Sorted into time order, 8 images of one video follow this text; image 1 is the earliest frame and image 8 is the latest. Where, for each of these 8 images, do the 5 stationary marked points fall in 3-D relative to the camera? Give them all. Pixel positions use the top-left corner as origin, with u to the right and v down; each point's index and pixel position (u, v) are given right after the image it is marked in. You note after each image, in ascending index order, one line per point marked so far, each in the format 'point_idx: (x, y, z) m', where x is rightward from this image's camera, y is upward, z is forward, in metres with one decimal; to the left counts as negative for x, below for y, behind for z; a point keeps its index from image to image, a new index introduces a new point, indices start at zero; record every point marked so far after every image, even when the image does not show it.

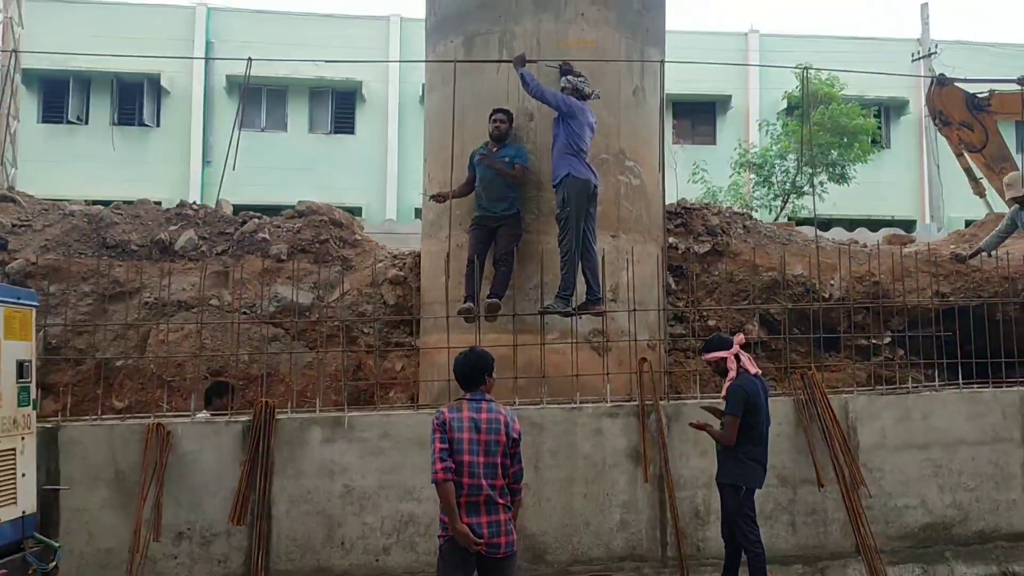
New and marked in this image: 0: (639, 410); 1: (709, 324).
0: (+0.8, -0.8, +5.6) m
1: (+1.5, -0.3, +7.0) m
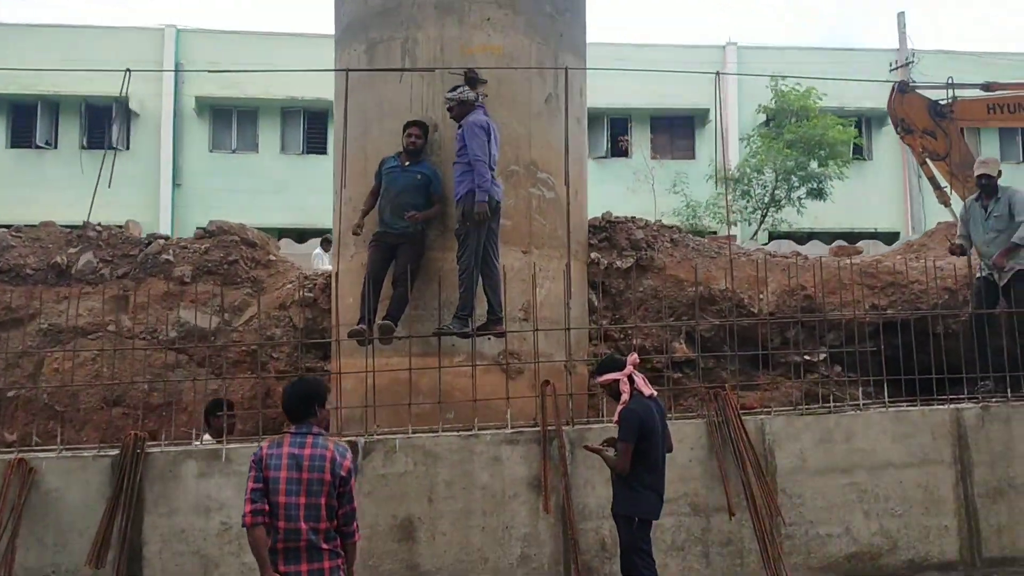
0: (+0.2, -0.9, +5.2) m
1: (+0.9, -0.4, +6.6) m
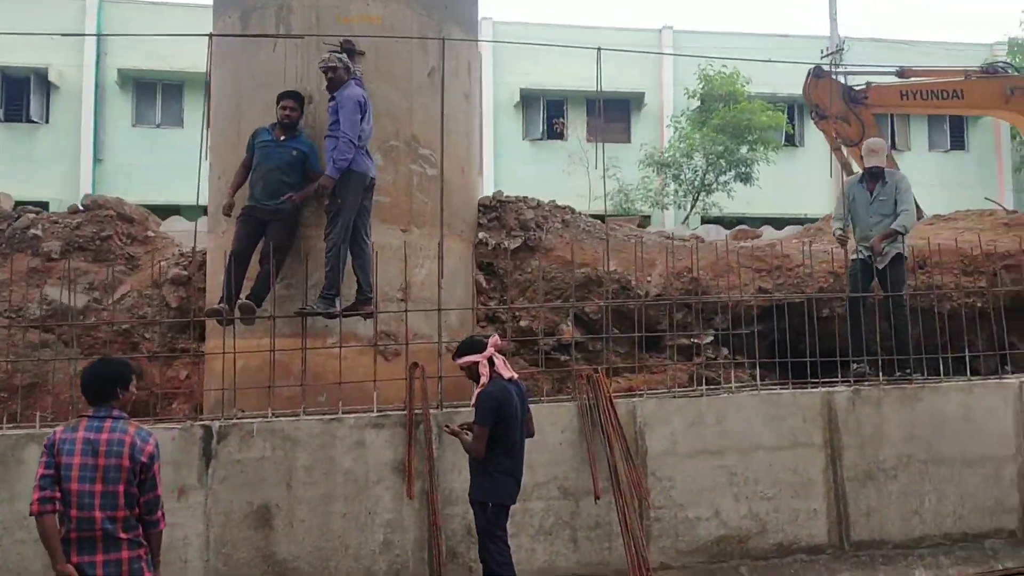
0: (-0.6, -0.7, +5.1) m
1: (+0.1, -0.3, +6.5) m
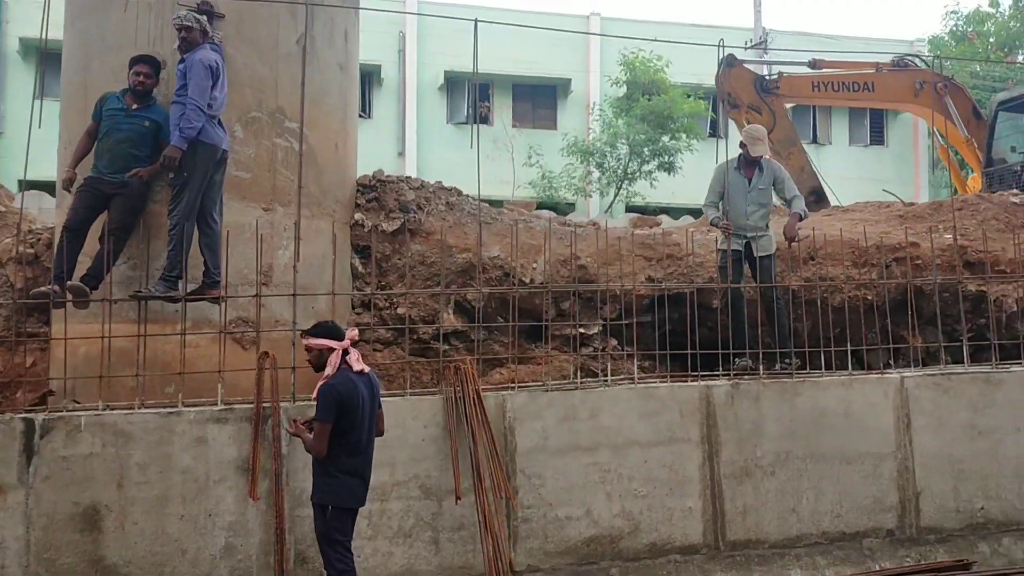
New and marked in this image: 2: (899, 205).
0: (-1.4, -0.7, +4.7) m
1: (-0.8, -0.2, +6.2) m
2: (+3.3, +0.7, +7.7) m
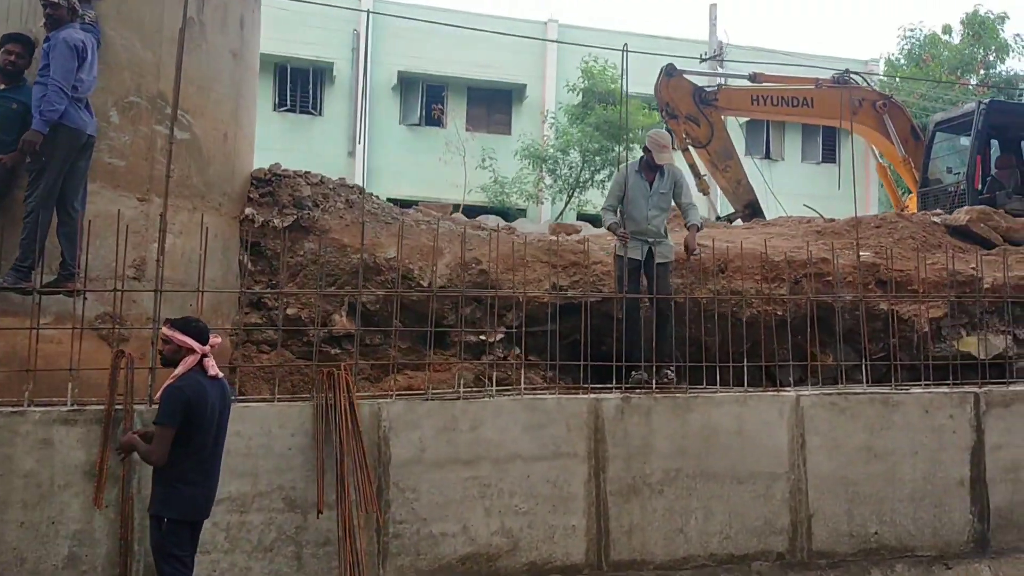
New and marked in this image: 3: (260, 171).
0: (-2.0, -0.6, +4.4) m
1: (-1.5, -0.2, +5.9) m
2: (+2.6, +0.6, +7.6) m
3: (-1.7, +0.8, +6.1) m
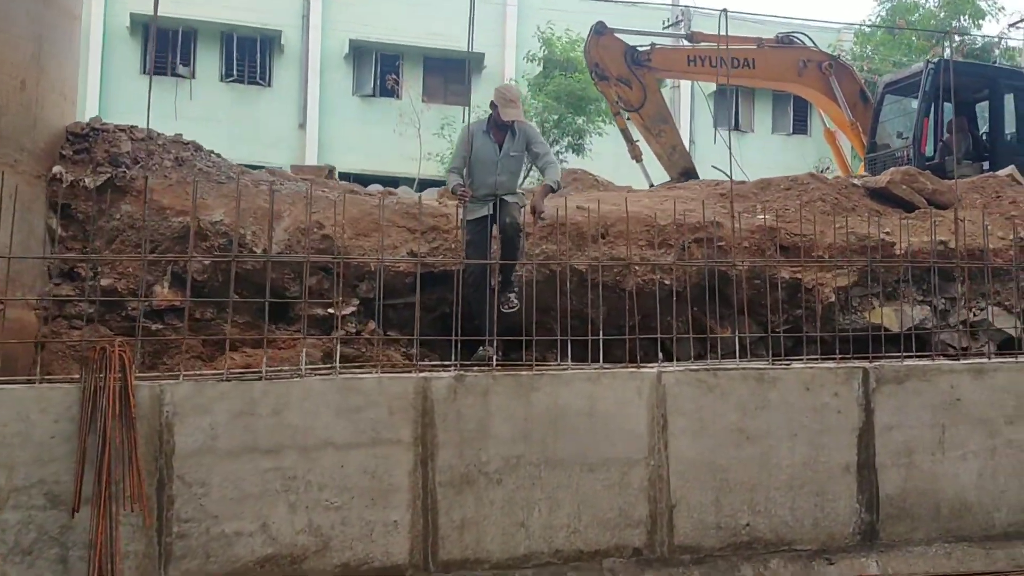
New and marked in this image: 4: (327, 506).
0: (-2.9, -0.5, +3.8) m
1: (-2.4, 0.0, +5.3) m
2: (+1.7, +0.8, +7.0) m
3: (-2.6, +1.0, +5.5) m
4: (-0.9, -1.0, +4.3) m
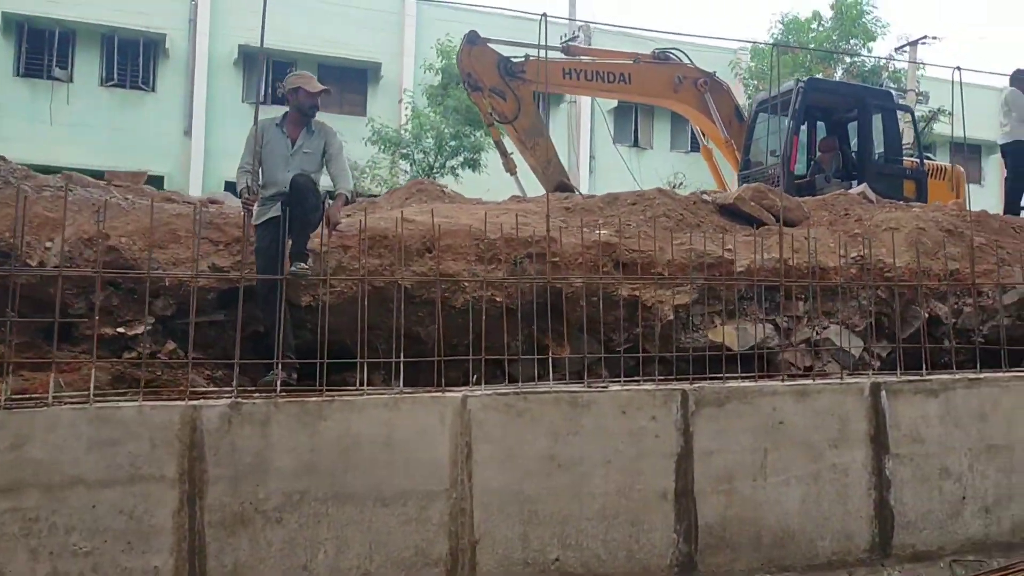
0: (-3.8, -0.5, +3.1) m
1: (-3.4, -0.1, +4.7) m
2: (+0.5, +0.7, +6.8) m
3: (-3.7, +0.9, +4.9) m
4: (-1.8, -1.1, +3.8) m
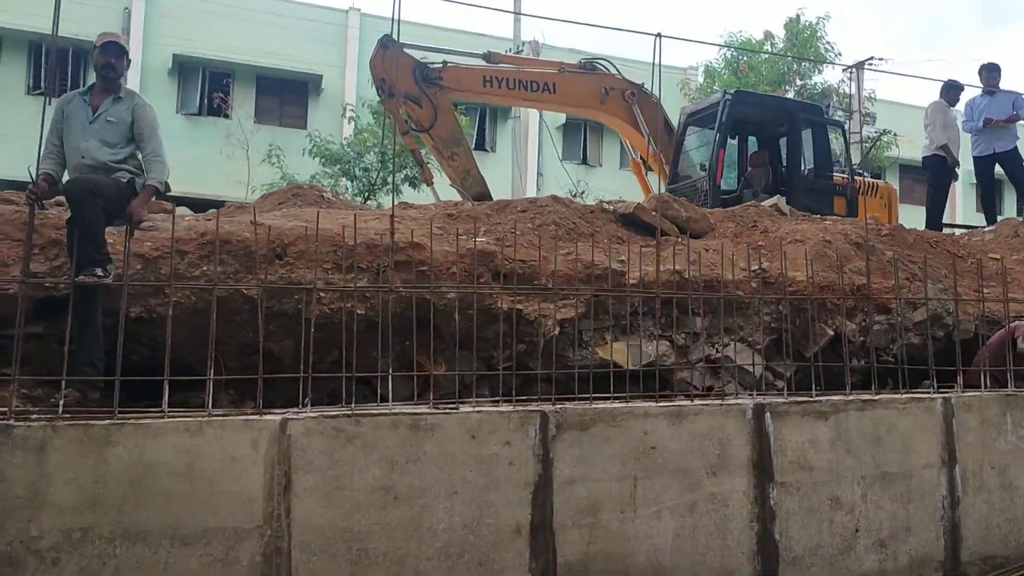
0: (-4.5, -0.5, +2.5) m
1: (-4.2, -0.1, +4.1) m
2: (-0.3, +0.6, +6.3) m
3: (-4.4, +0.9, +4.3) m
4: (-2.6, -1.1, +3.2) m
